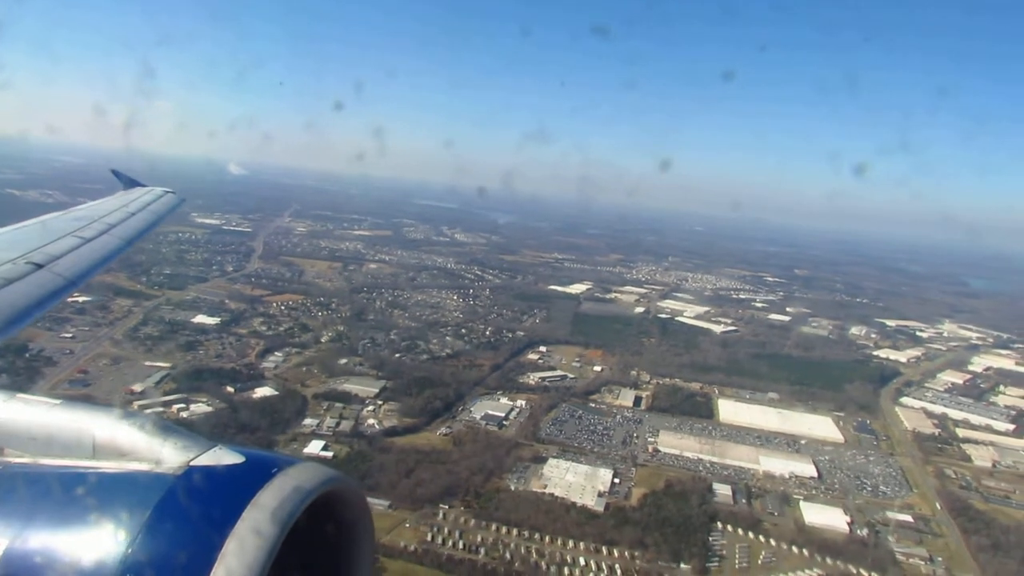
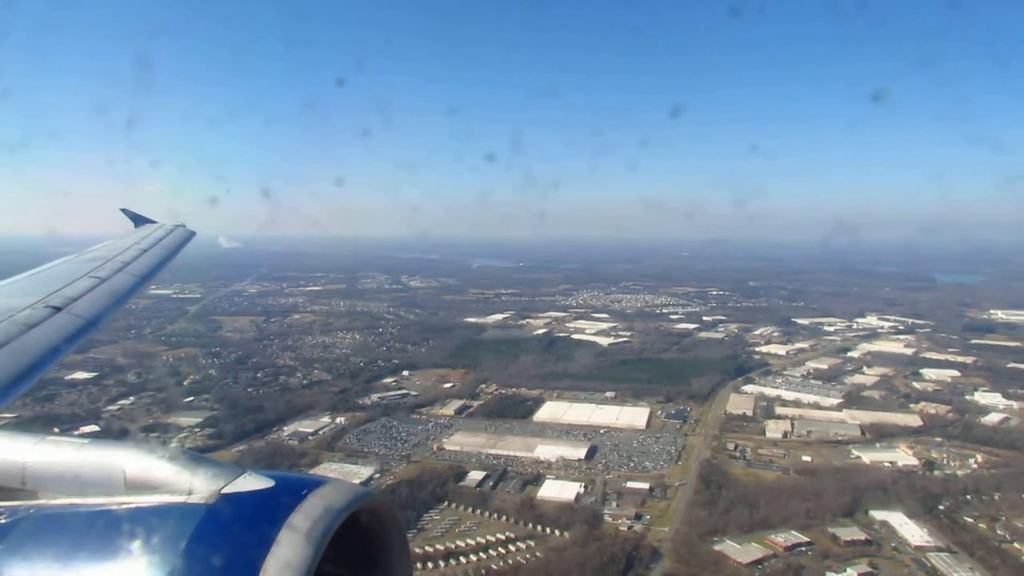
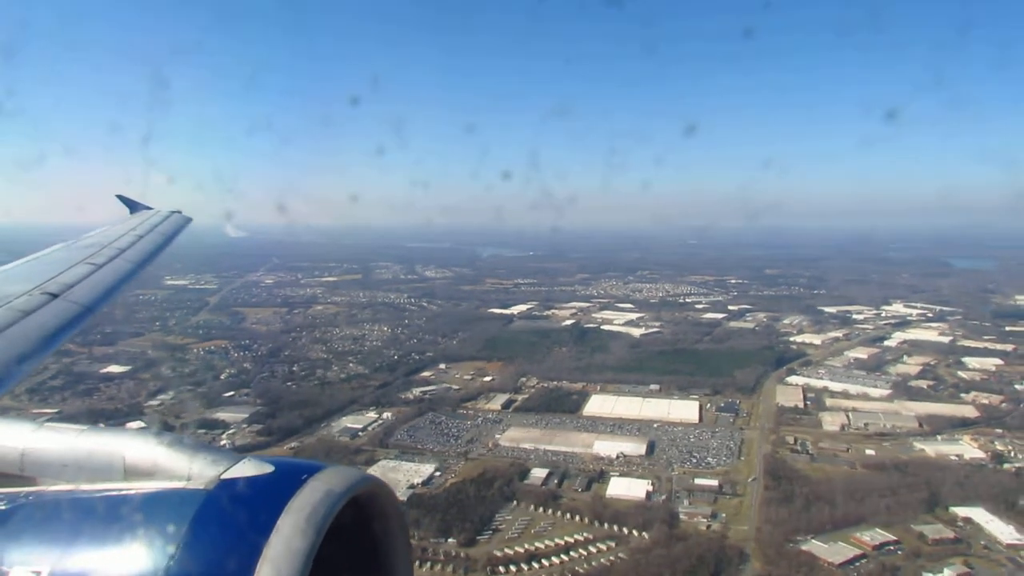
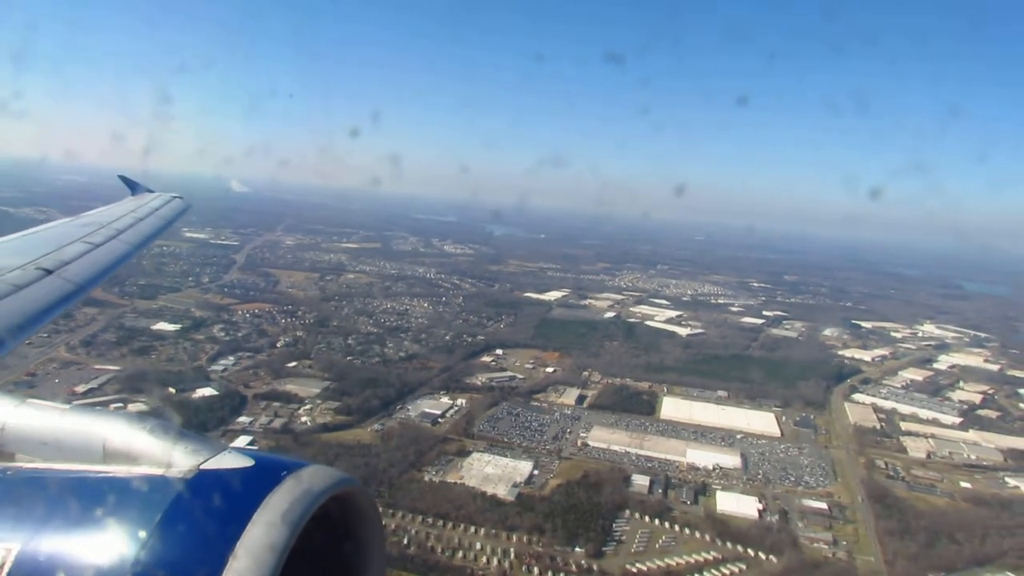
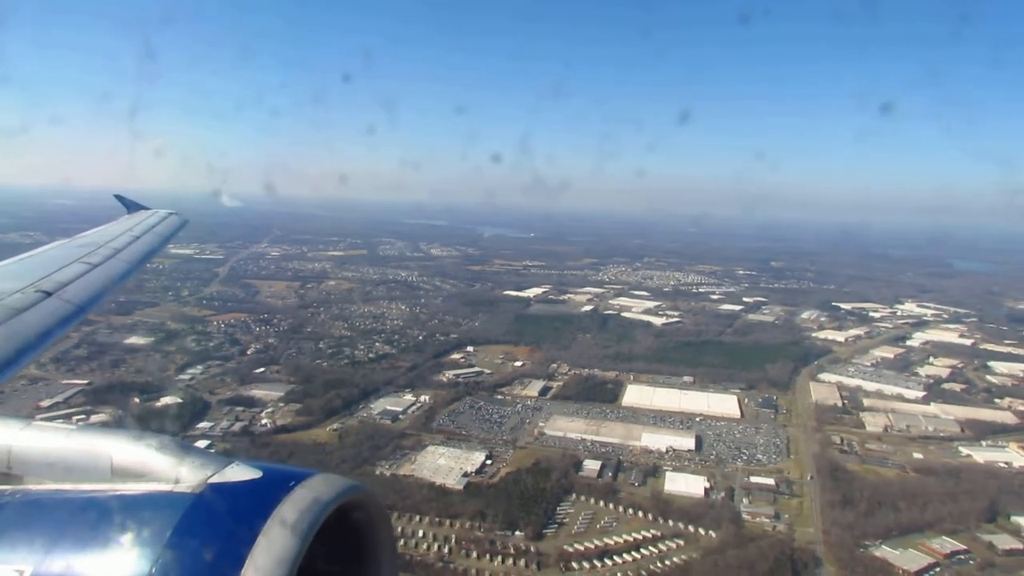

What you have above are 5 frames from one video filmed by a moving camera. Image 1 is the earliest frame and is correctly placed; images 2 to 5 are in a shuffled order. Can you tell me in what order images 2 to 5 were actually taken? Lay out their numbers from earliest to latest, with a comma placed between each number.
4, 5, 3, 2
